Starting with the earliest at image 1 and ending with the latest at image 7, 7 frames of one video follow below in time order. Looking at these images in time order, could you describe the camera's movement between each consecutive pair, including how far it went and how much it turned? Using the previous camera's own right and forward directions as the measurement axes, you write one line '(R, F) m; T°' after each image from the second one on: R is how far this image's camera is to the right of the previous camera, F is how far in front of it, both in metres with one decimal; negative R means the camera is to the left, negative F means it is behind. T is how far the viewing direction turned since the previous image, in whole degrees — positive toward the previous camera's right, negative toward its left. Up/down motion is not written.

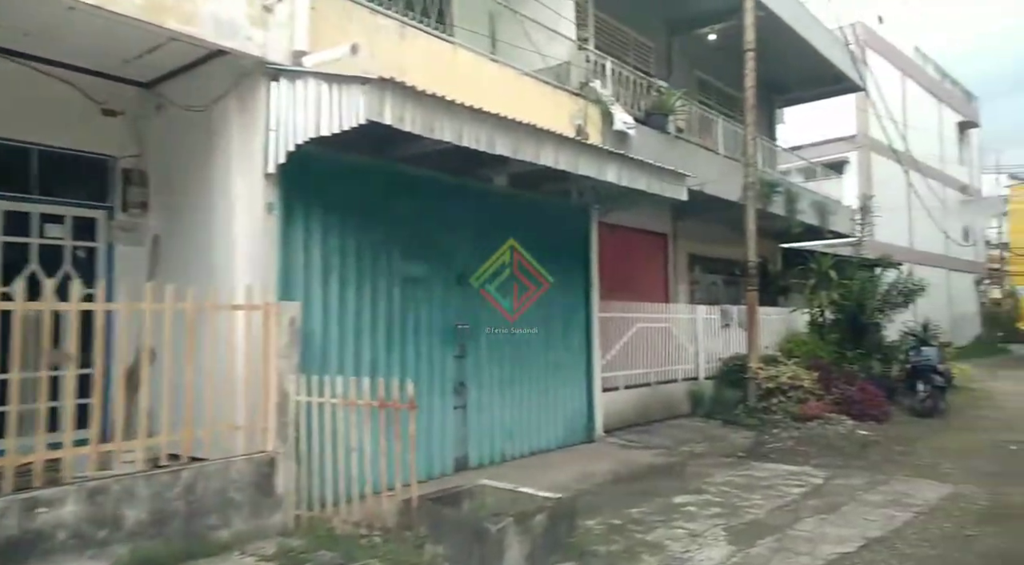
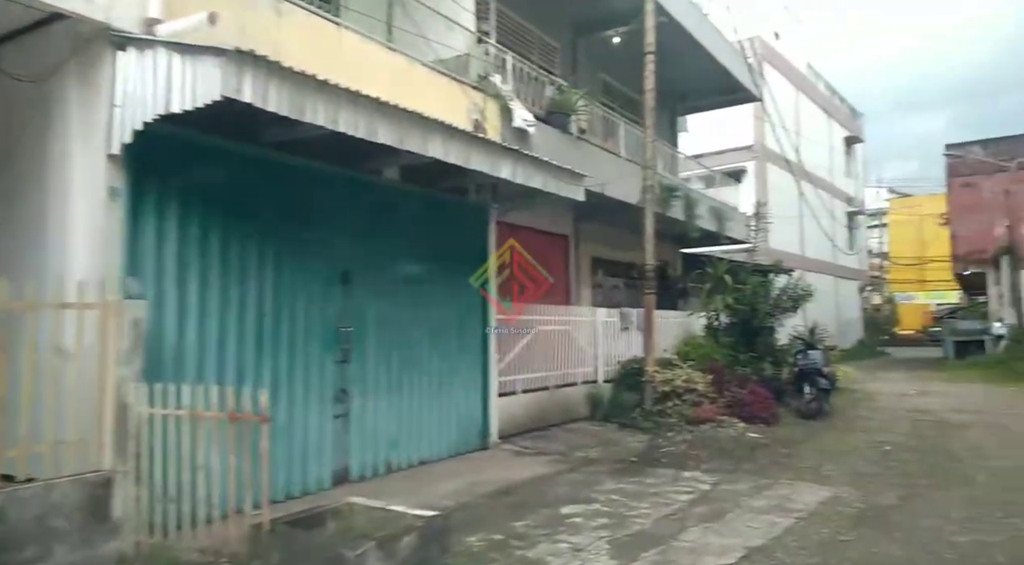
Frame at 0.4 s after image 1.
(+0.2, +0.3) m; +7°
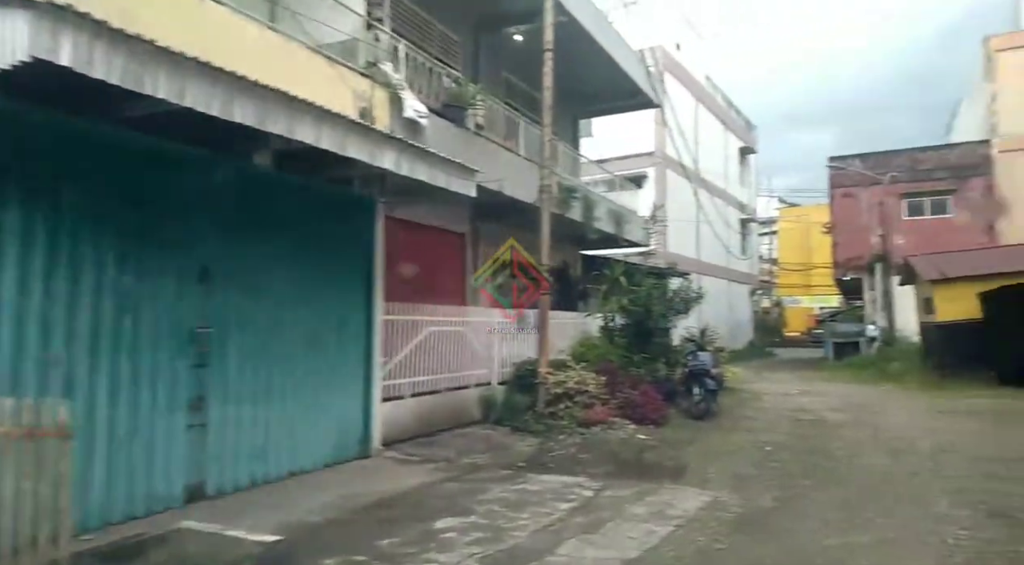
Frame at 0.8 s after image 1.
(+0.2, +0.3) m; +7°
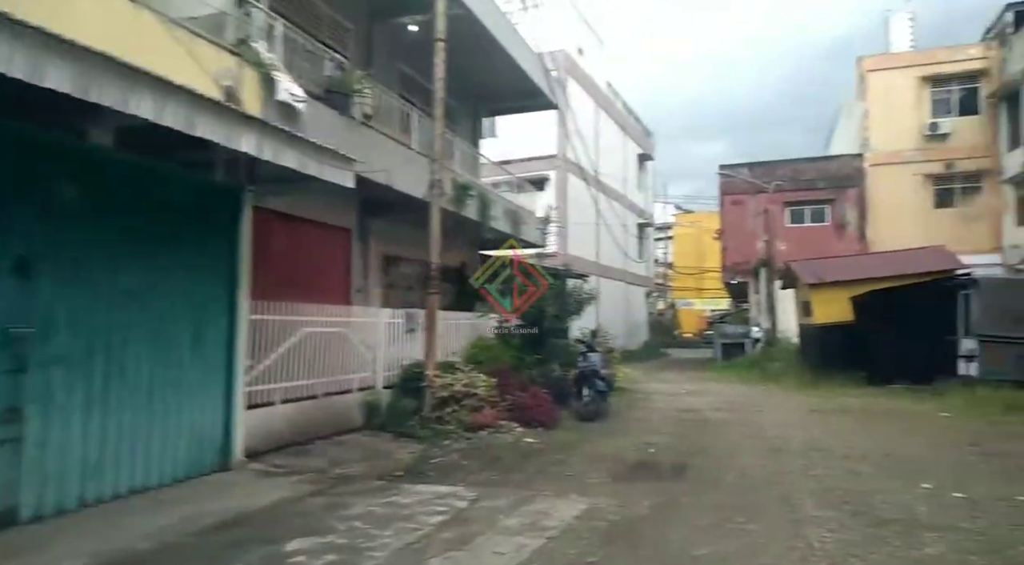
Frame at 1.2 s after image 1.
(+0.2, +0.3) m; +8°
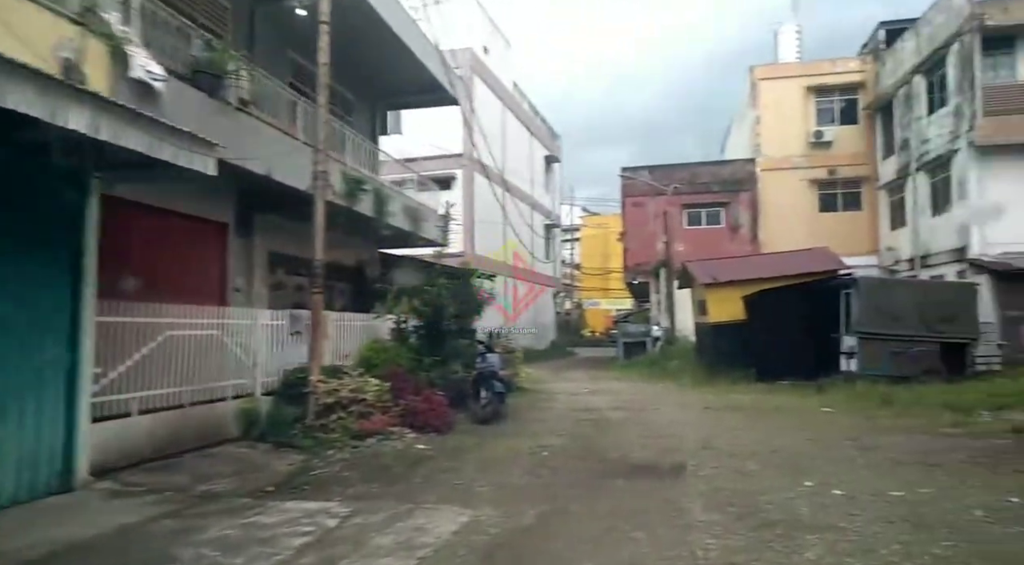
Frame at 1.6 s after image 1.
(+0.2, +0.3) m; +7°
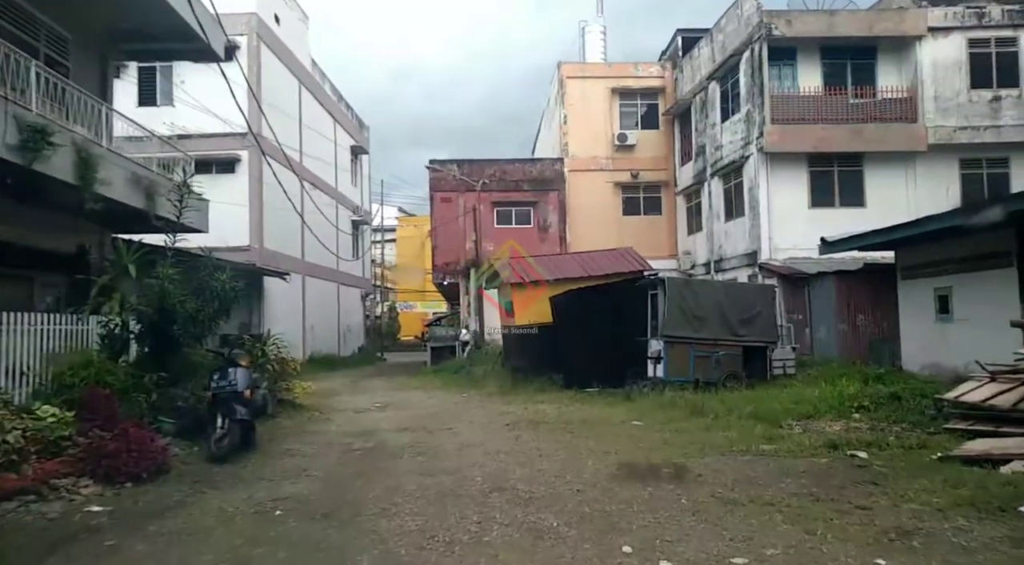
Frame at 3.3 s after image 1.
(+0.7, +1.9) m; +15°
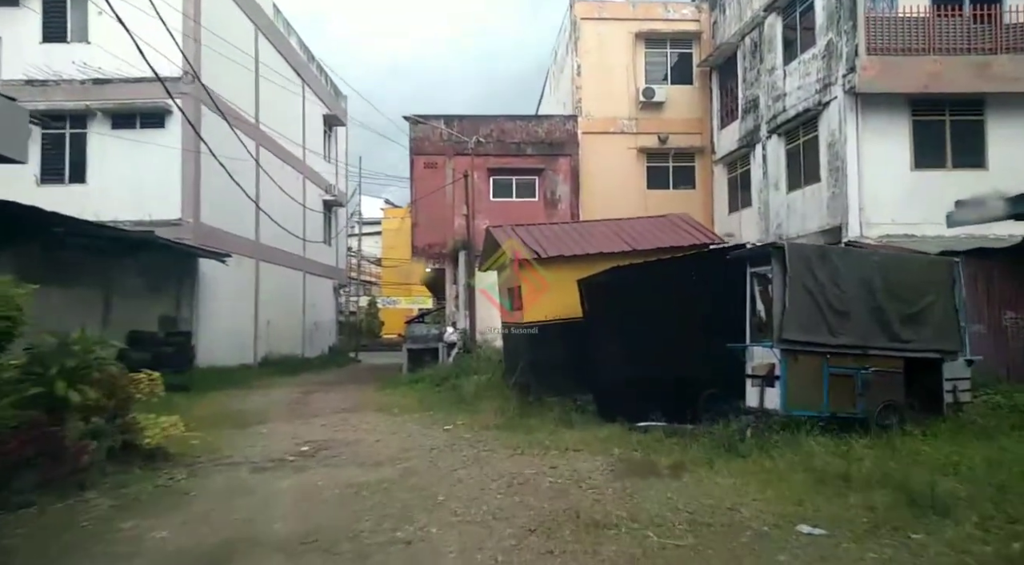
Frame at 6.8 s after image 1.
(-0.3, +5.3) m; +1°
